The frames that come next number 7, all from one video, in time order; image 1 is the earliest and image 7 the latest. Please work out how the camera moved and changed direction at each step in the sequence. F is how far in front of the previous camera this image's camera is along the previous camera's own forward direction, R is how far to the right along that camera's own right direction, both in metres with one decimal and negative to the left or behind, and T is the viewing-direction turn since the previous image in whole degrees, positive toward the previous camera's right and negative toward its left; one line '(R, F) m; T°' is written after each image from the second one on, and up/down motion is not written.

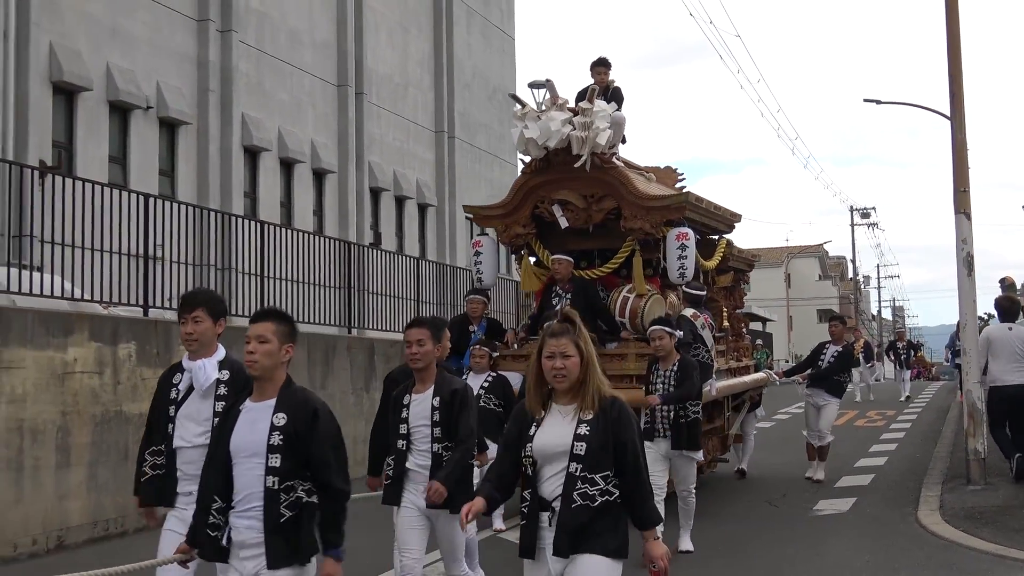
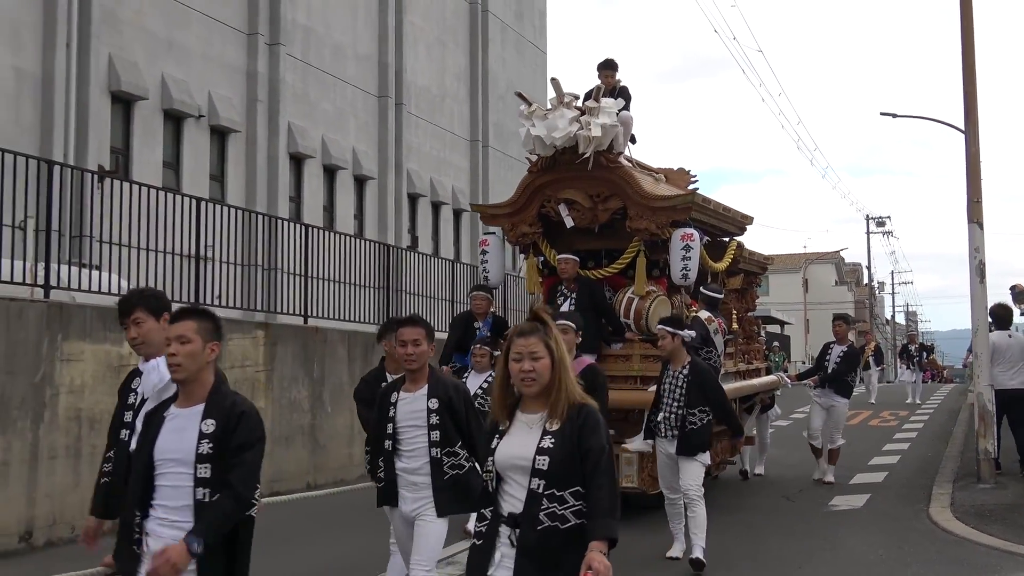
(-0.2, -0.4) m; -1°
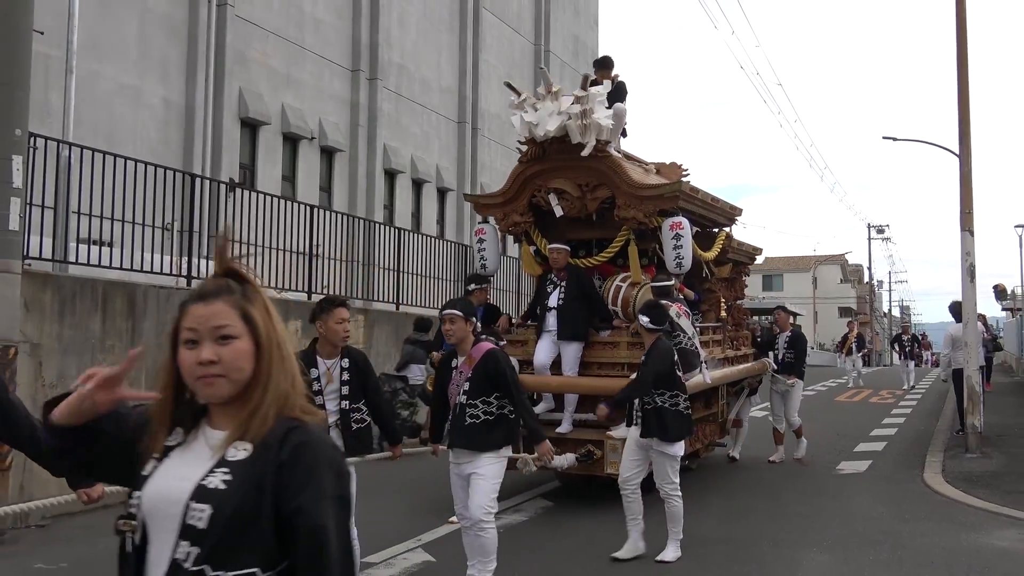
(-0.4, -1.6) m; -2°
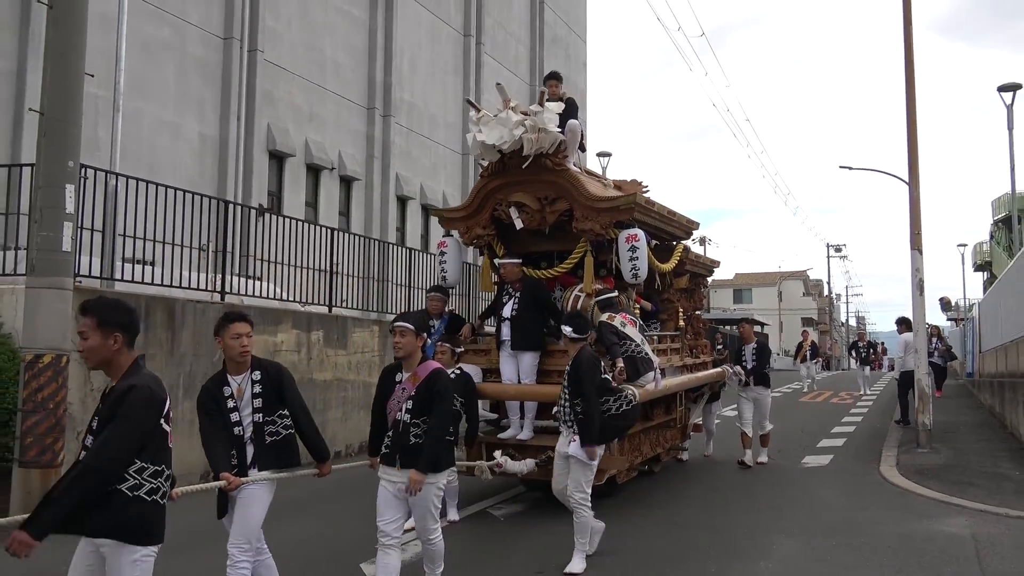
(-0.1, -1.1) m; +1°
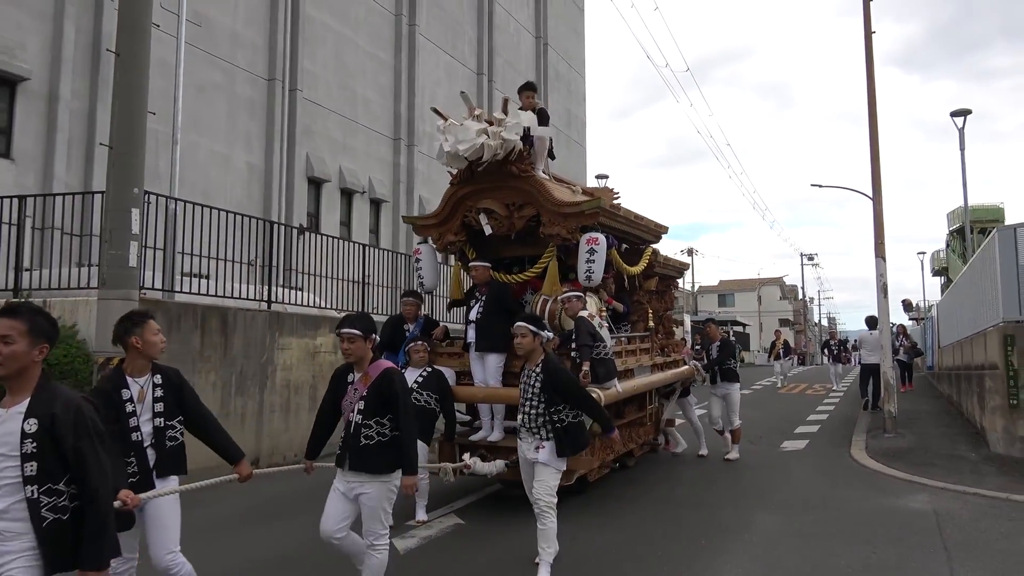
(-0.2, -1.4) m; 0°
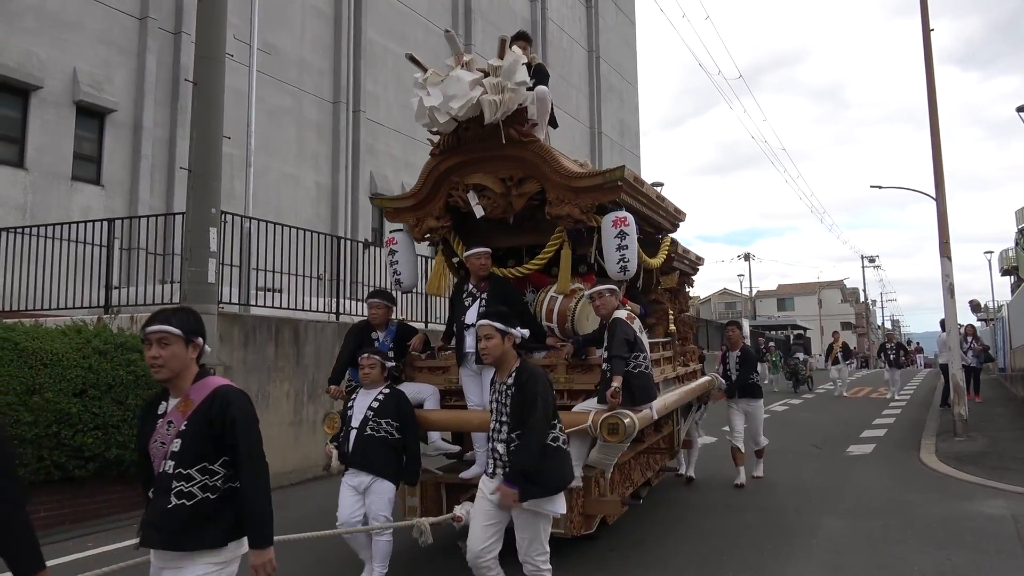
(0.0, -0.3) m; -4°
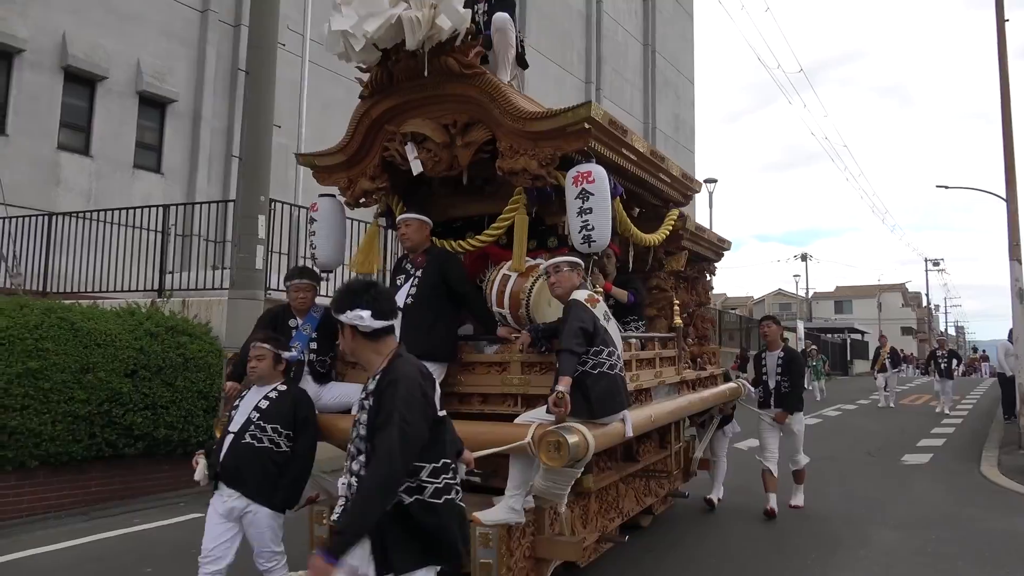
(+0.1, +0.1) m; -4°
